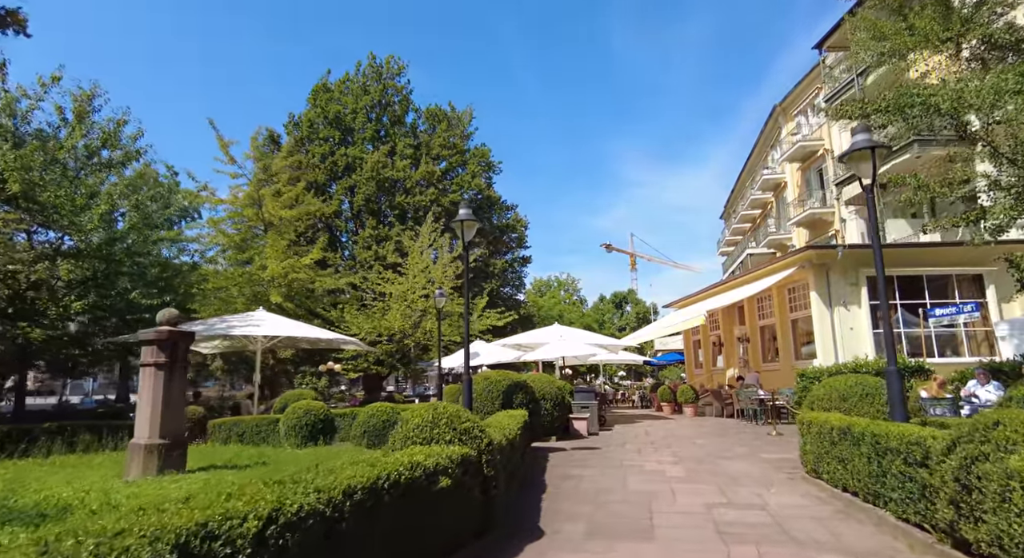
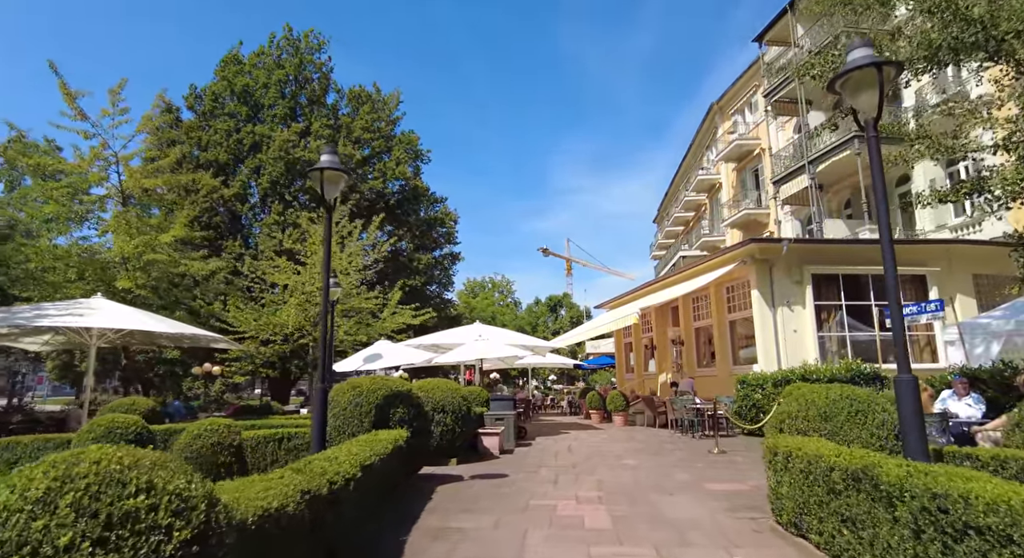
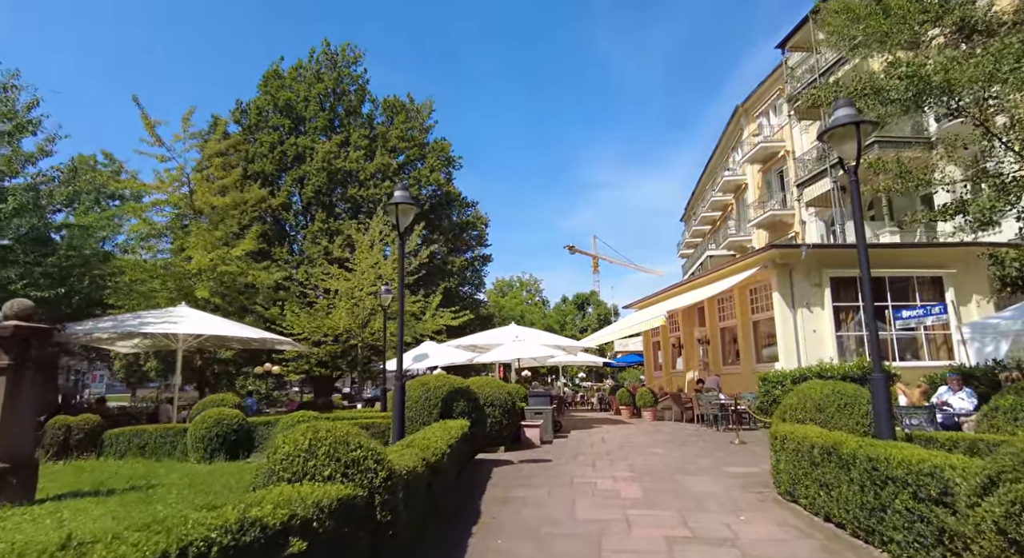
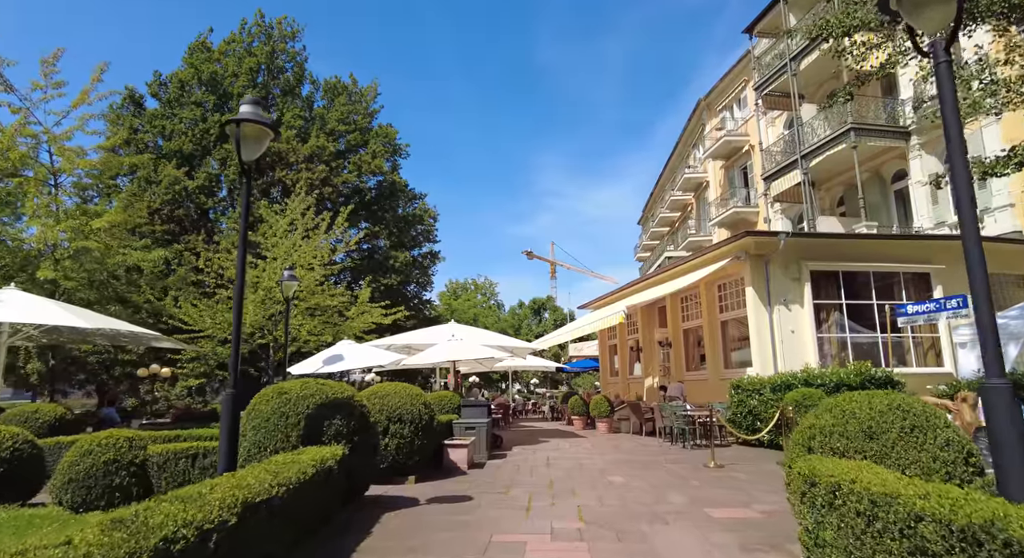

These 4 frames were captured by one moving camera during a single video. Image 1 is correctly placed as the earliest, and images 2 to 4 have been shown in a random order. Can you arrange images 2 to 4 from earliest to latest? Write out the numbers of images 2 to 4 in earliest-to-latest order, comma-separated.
3, 2, 4
